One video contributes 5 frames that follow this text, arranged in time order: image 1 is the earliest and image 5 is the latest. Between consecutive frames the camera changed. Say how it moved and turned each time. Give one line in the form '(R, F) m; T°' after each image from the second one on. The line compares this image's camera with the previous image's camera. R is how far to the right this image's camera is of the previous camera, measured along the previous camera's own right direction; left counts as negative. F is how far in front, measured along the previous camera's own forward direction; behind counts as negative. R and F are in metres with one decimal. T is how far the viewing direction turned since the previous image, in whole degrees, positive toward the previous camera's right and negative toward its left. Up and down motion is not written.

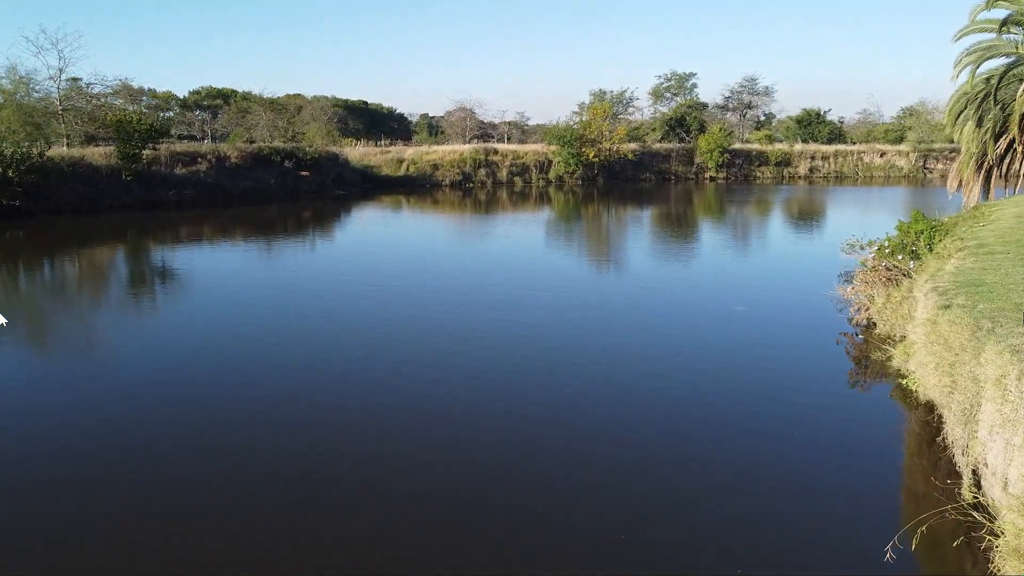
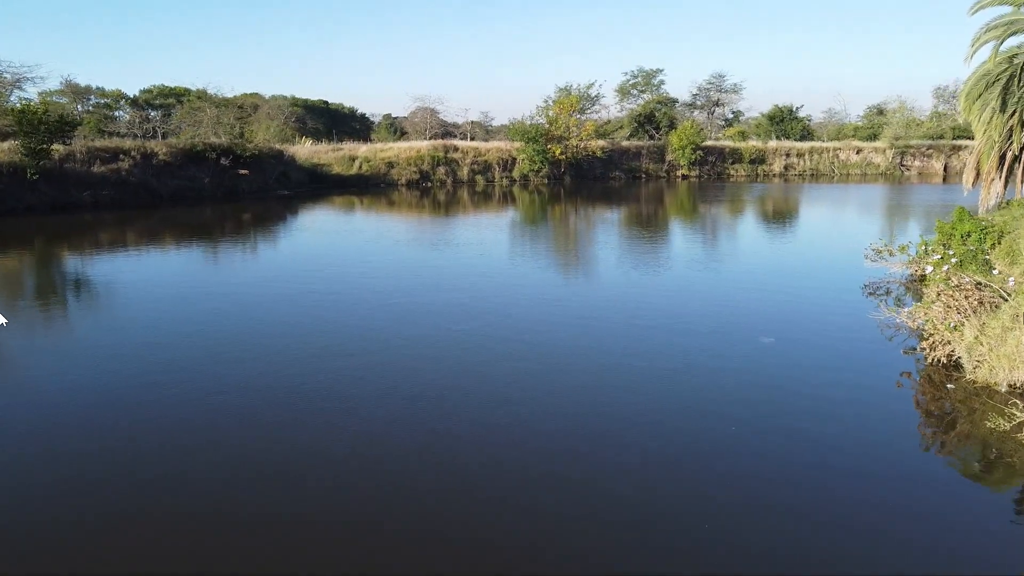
(+0.1, +1.3) m; +3°
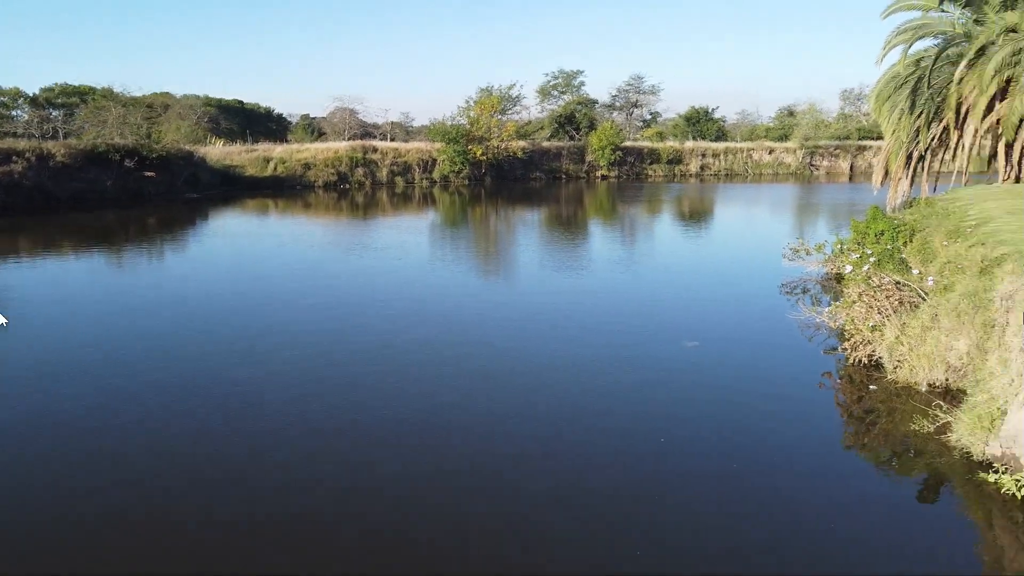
(+0.1, +0.2) m; +6°
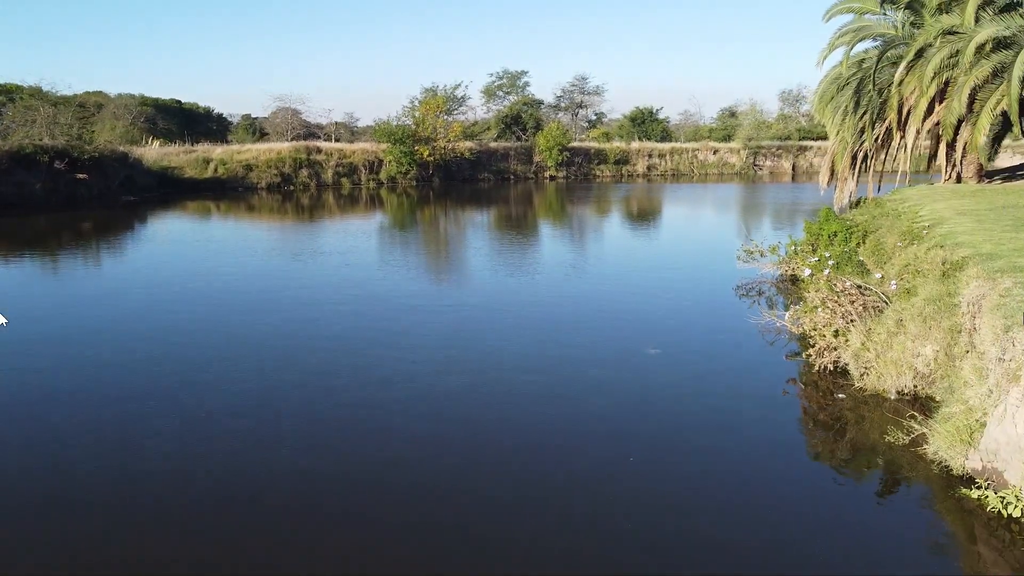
(0.0, +0.2) m; +4°
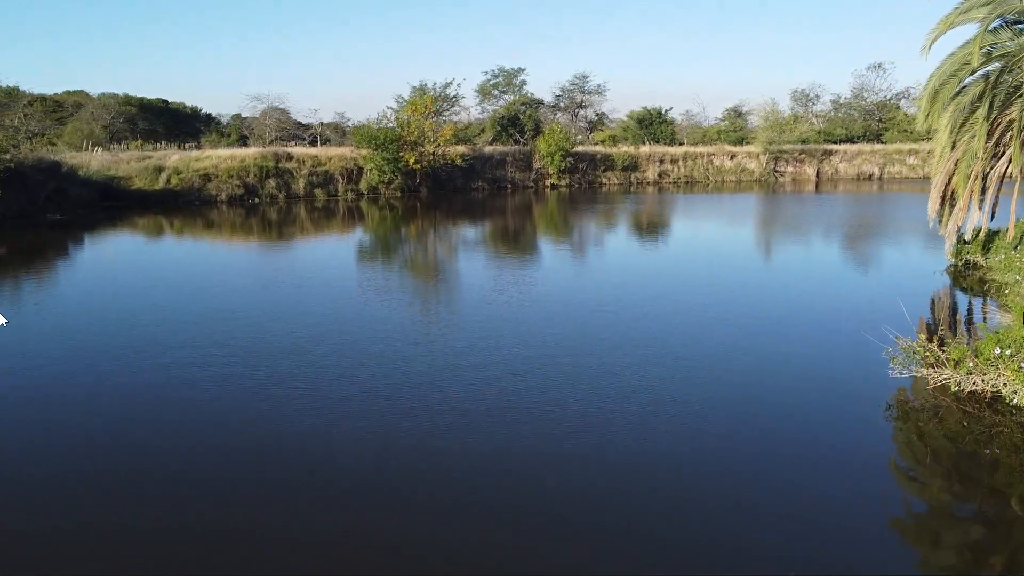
(-0.1, +2.2) m; 0°
